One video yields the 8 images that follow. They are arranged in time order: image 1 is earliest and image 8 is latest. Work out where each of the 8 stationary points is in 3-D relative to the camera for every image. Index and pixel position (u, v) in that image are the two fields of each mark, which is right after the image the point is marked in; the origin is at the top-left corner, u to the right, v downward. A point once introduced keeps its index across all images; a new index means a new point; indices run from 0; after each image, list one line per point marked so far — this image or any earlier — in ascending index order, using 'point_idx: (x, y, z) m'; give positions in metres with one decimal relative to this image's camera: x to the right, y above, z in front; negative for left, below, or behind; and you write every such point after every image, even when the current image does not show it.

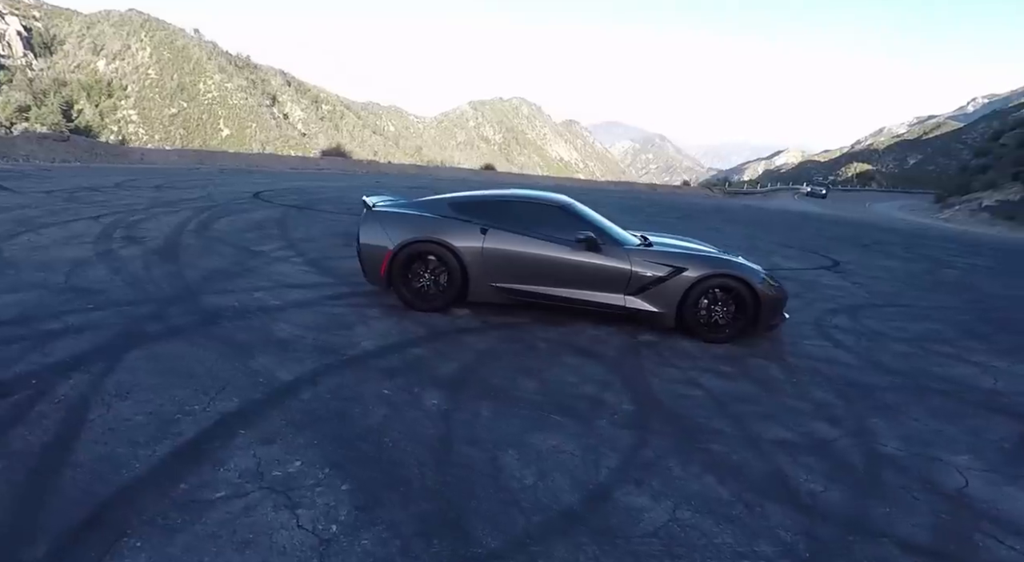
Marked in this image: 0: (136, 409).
0: (-2.5, -0.9, +3.9) m
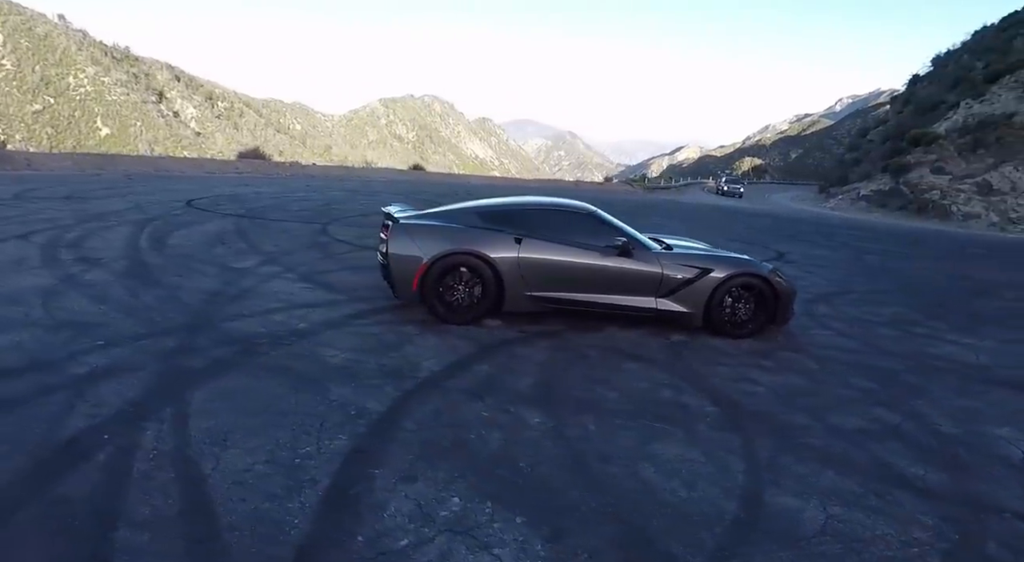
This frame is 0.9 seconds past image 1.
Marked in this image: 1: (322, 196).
0: (-1.6, -1.1, +3.6) m
1: (-6.3, +2.8, +19.5) m
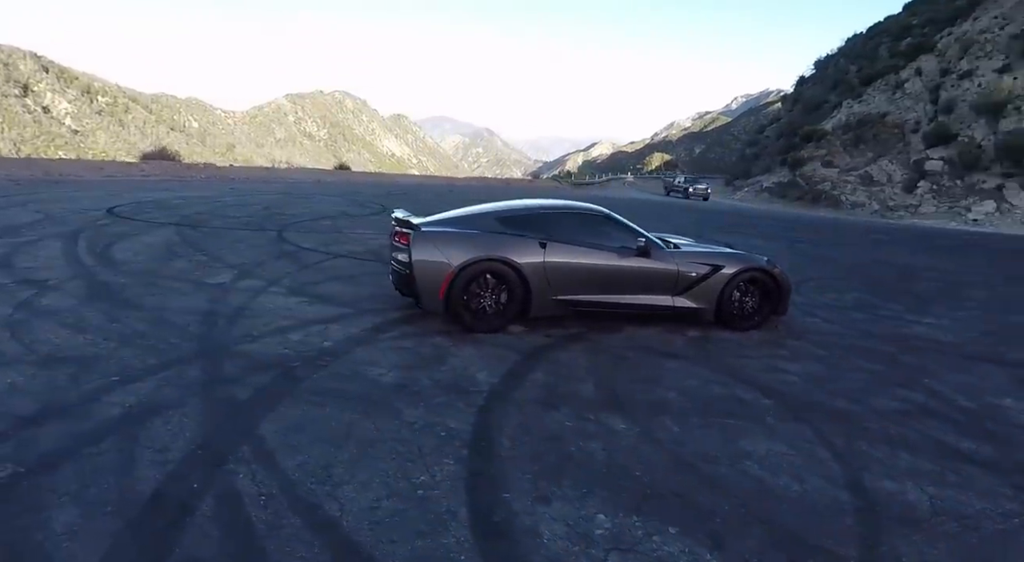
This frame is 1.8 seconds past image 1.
0: (-0.8, -1.2, +3.4) m
1: (-8.0, +2.6, +18.3) m
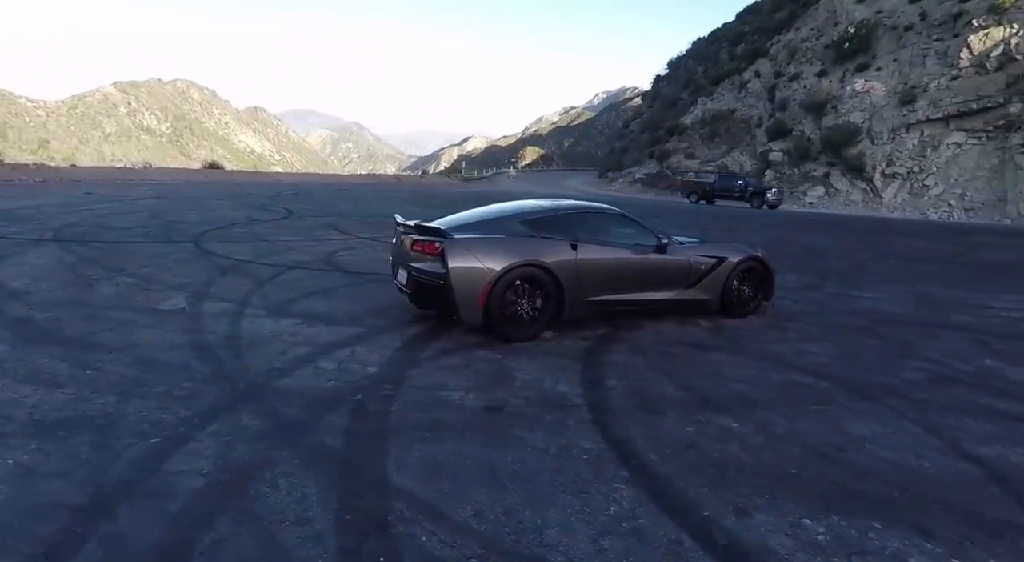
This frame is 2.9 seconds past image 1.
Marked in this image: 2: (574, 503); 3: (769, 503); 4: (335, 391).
0: (+0.4, -1.3, +3.1) m
1: (-10.3, +2.0, +15.8) m
2: (+0.4, -1.3, +3.4) m
3: (+1.5, -1.3, +3.5) m
4: (-1.5, -0.9, +4.8) m
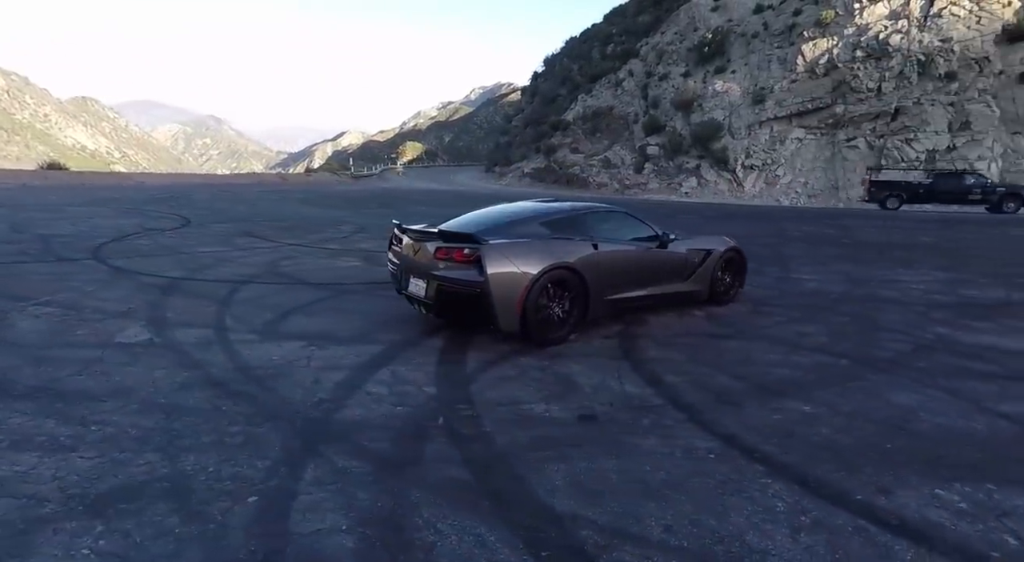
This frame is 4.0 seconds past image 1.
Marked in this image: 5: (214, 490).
0: (+1.4, -1.4, +3.1) m
1: (-11.9, +1.4, +13.1) m
2: (+1.3, -1.3, +3.4) m
3: (+2.5, -1.3, +3.8) m
4: (-0.8, -1.0, +4.4) m
5: (-1.8, -1.2, +3.4) m
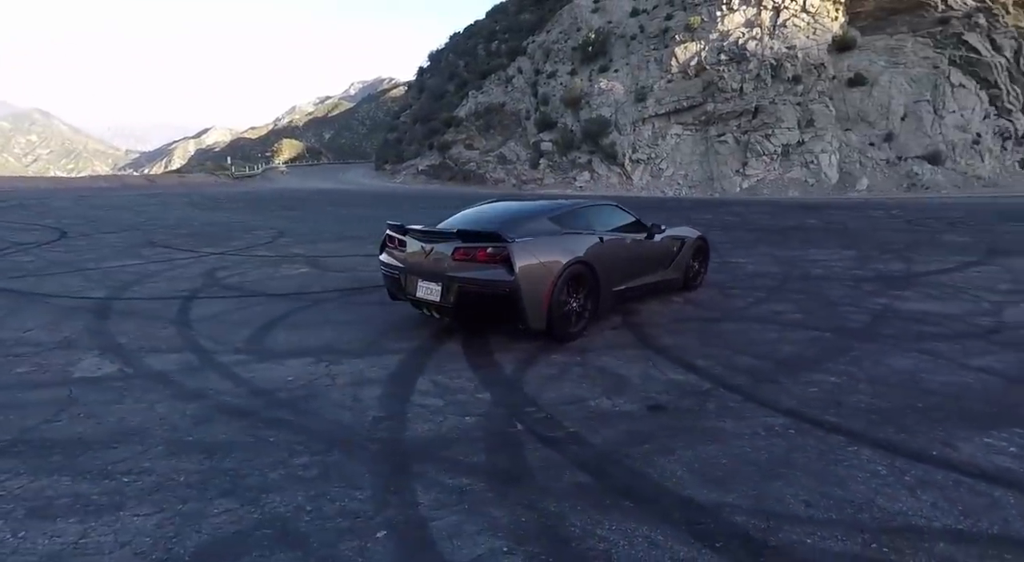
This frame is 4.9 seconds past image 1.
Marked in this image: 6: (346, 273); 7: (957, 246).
0: (+2.3, -1.2, +3.3) m
1: (-13.0, +0.8, +10.5) m
2: (+2.1, -1.2, +3.6) m
3: (+3.1, -1.1, +4.2) m
4: (-0.2, -1.0, +4.2) m
5: (-0.9, -1.3, +3.0) m
6: (-2.7, +0.1, +9.6) m
7: (+9.9, +0.8, +13.0) m
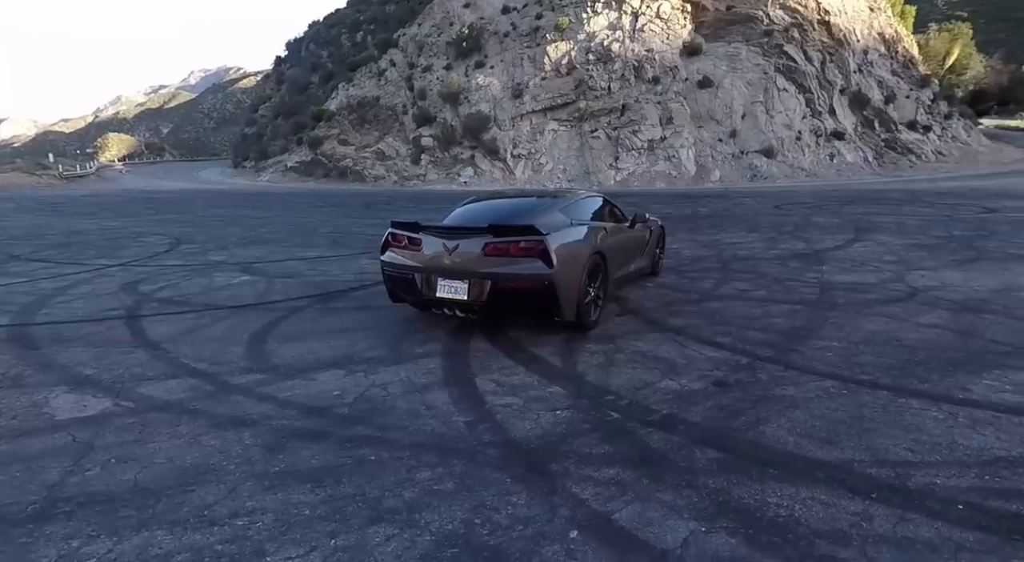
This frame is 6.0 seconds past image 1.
0: (+3.1, -1.0, +3.9) m
1: (-13.5, +0.1, +7.3) m
2: (+2.9, -1.0, +4.2) m
3: (+3.7, -0.8, +4.9) m
4: (+0.5, -1.0, +4.2) m
5: (+0.1, -1.3, +2.9) m
6: (-3.2, 0.0, +8.8) m
7: (+8.2, +1.4, +15.0) m
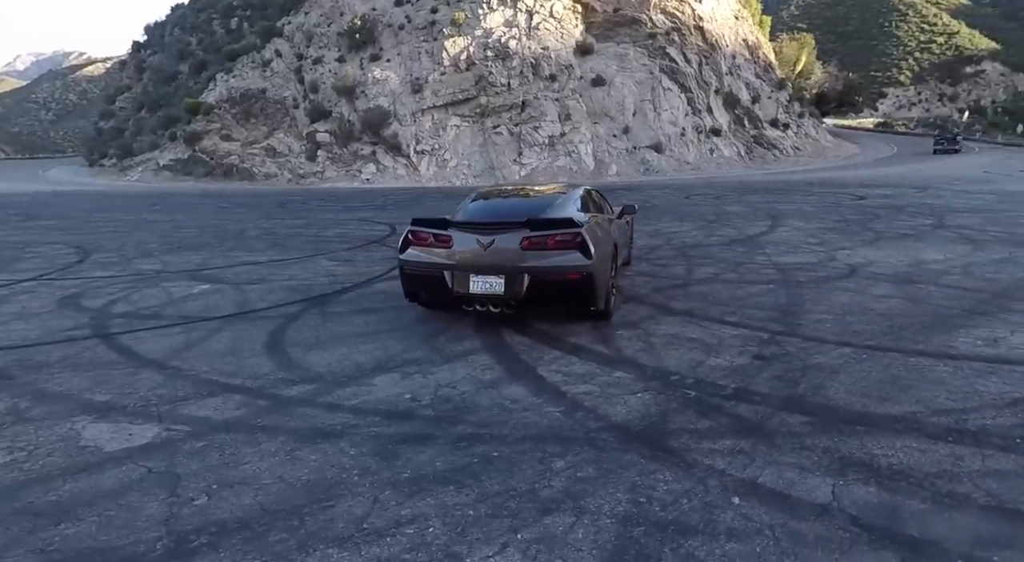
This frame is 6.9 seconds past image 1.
0: (+3.8, -0.8, +4.6) m
1: (-13.2, -0.5, +4.8) m
2: (+3.5, -0.8, +4.8) m
3: (+4.2, -0.6, +5.7) m
4: (+1.2, -0.9, +4.4) m
5: (+1.0, -1.2, +3.0) m
6: (-3.4, 0.0, +8.2) m
7: (+6.5, +1.9, +16.5) m
